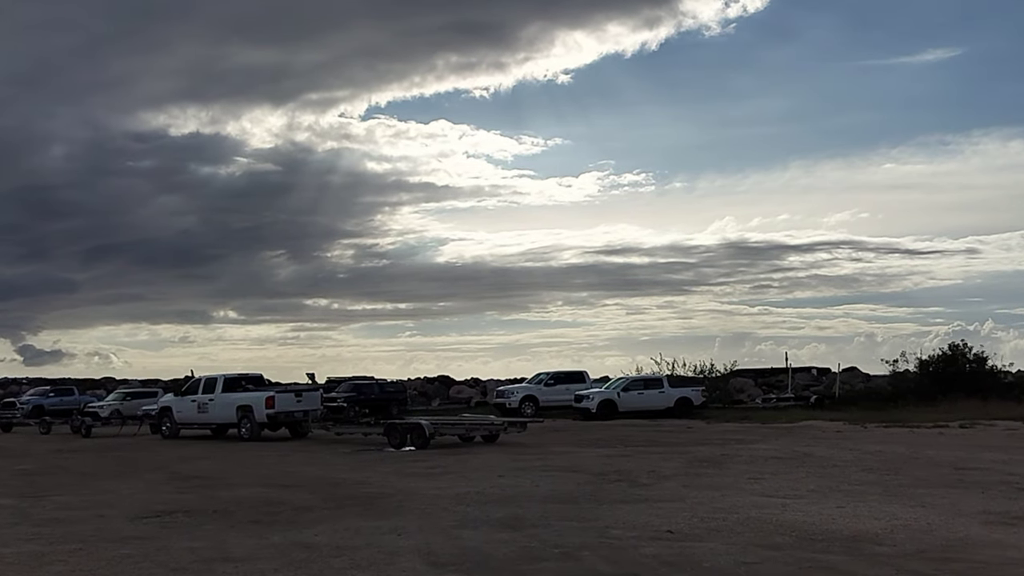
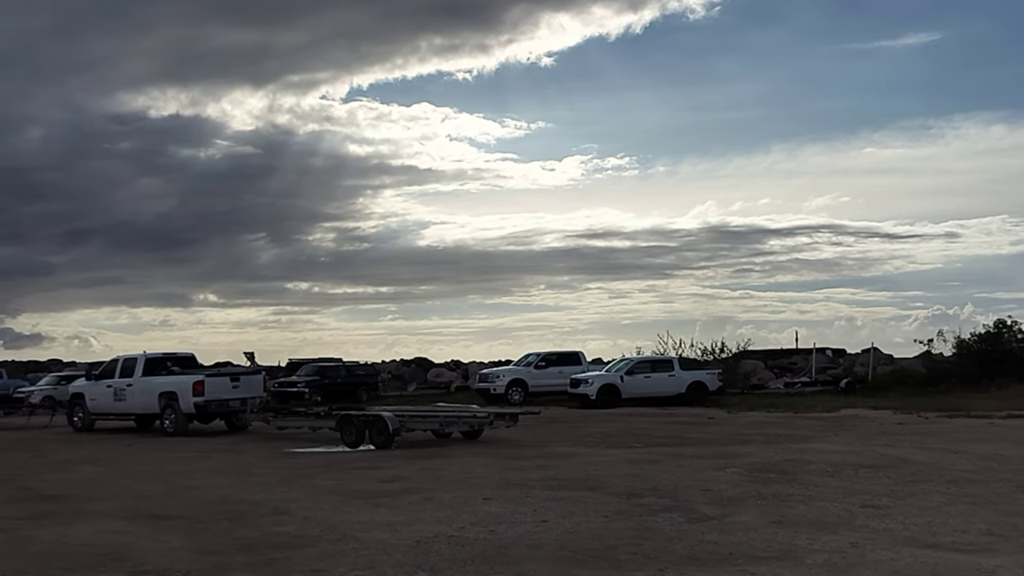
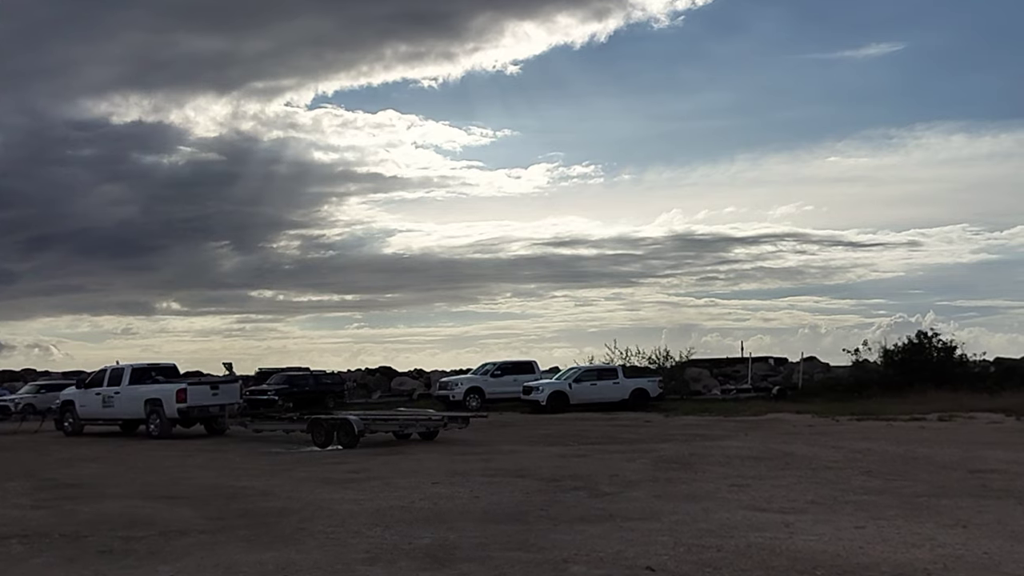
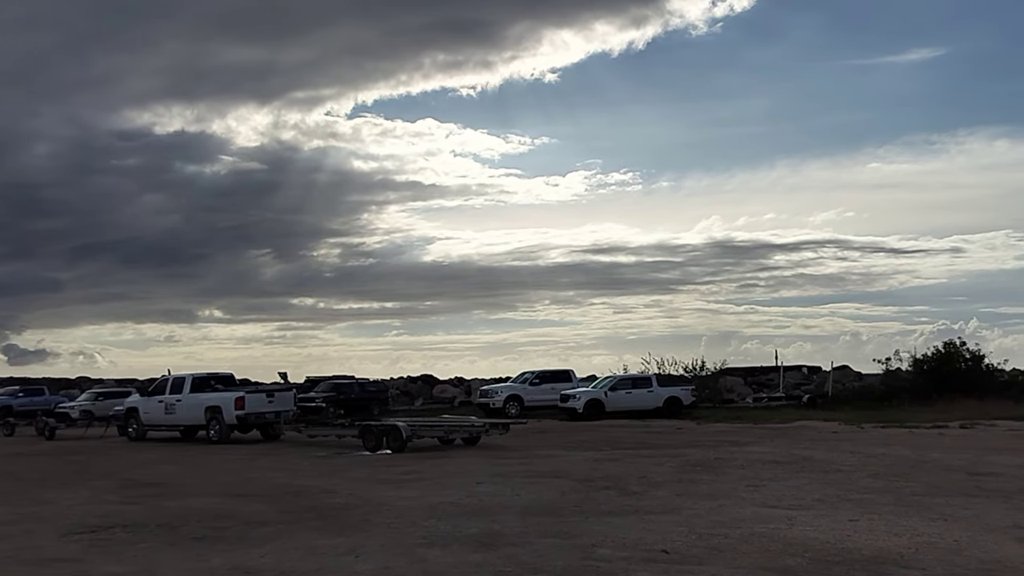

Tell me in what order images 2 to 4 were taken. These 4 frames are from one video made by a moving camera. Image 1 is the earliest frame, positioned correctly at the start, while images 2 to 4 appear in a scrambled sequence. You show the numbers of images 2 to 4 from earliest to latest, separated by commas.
4, 3, 2
